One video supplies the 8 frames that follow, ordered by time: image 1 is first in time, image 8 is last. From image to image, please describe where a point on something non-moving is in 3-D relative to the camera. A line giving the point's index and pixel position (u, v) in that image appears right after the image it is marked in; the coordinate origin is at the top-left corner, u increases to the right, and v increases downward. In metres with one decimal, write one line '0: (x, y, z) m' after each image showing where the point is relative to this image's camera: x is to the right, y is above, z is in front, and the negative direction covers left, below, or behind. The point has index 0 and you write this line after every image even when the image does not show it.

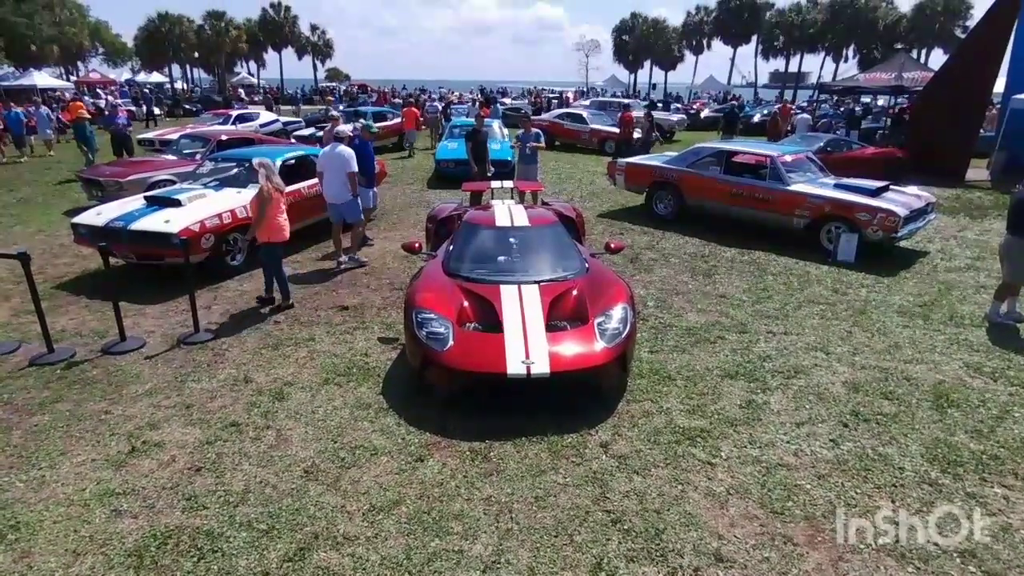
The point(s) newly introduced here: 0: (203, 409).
0: (-2.4, -0.9, +4.7) m
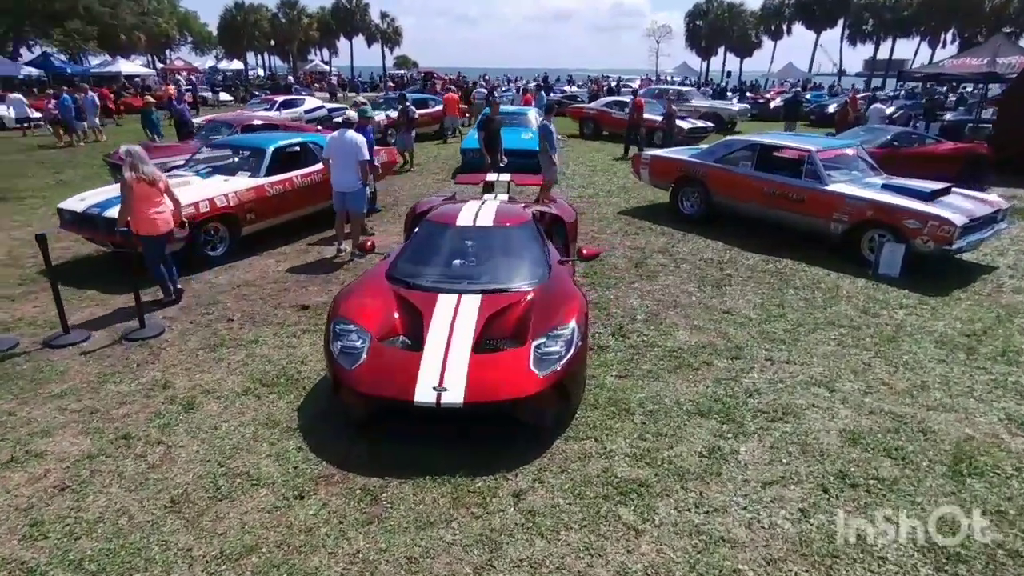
0: (-2.9, -0.9, +4.3) m
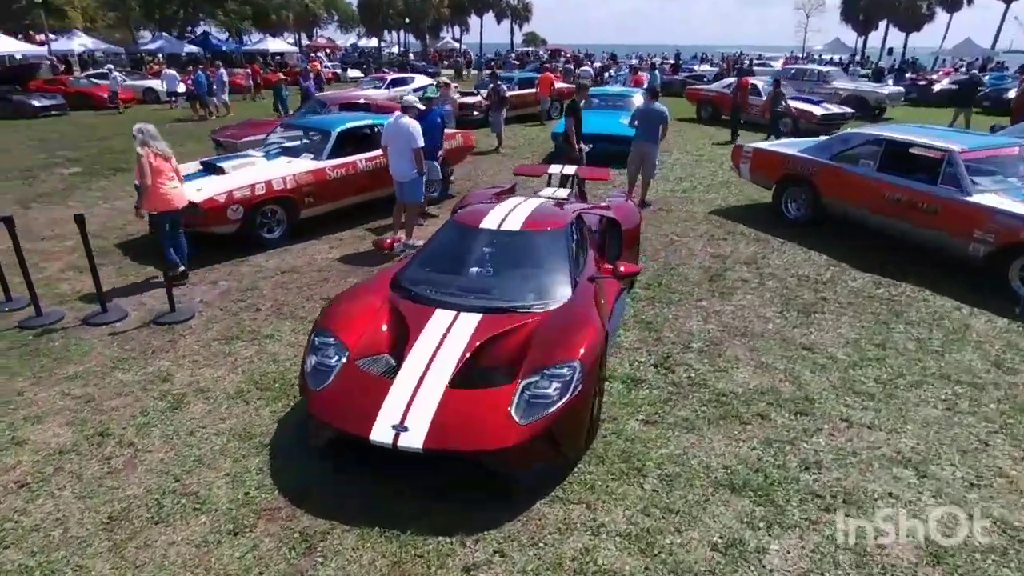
0: (-2.9, -0.8, +4.3) m
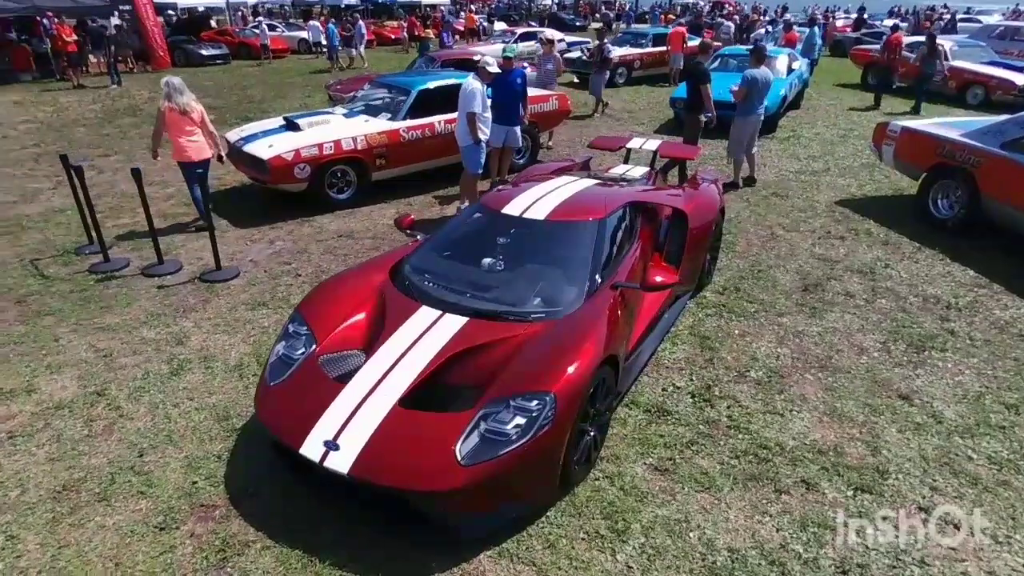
0: (-2.9, -0.6, +4.4) m
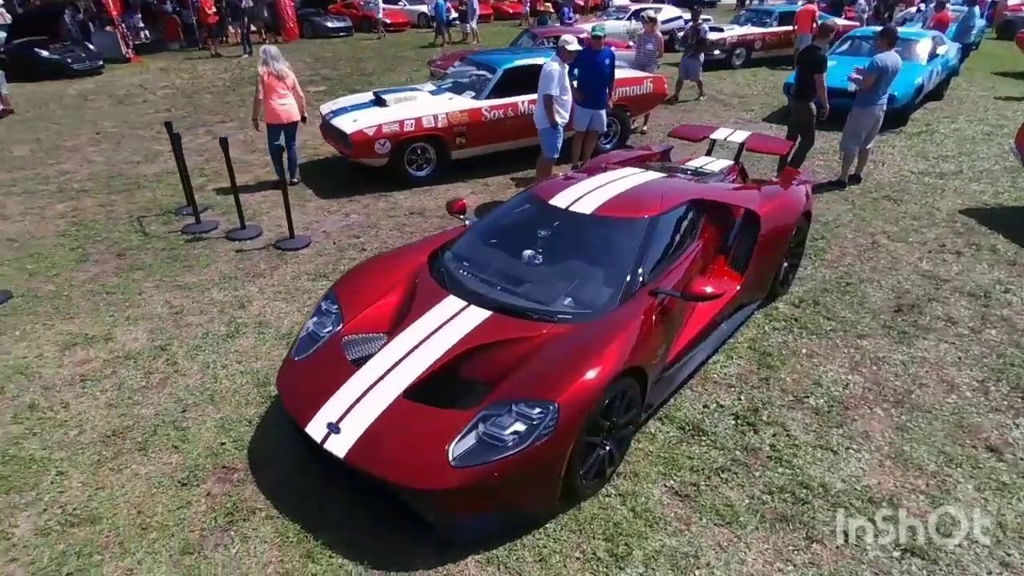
0: (-2.6, -0.3, +4.7) m
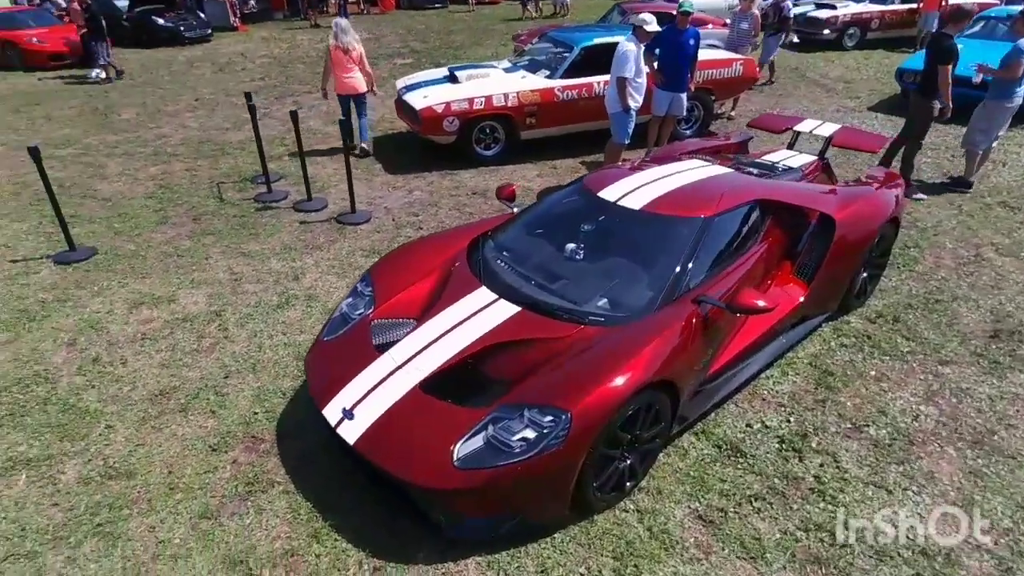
0: (-2.2, 0.0, +4.9) m
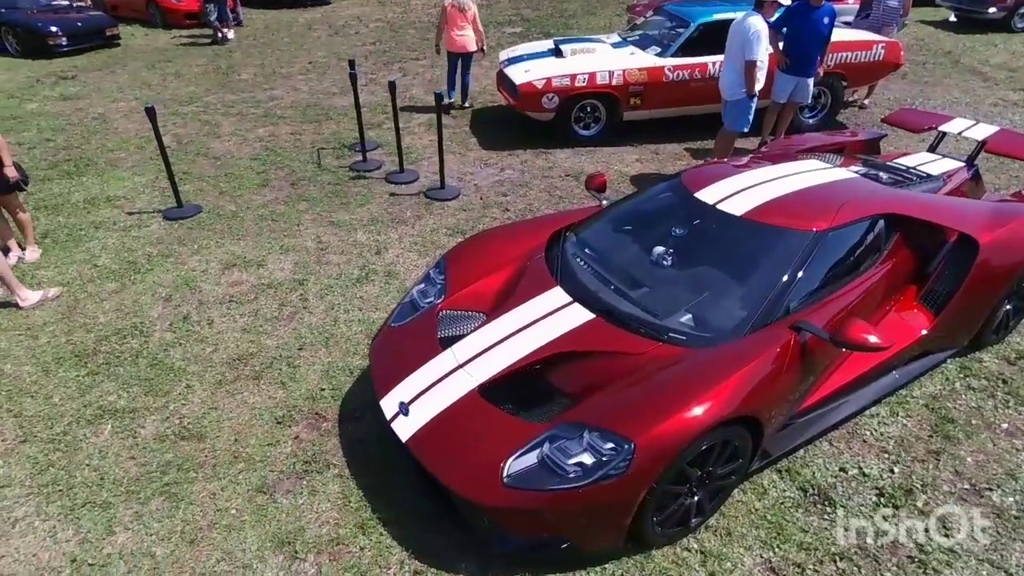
0: (-1.6, +0.2, +5.0) m
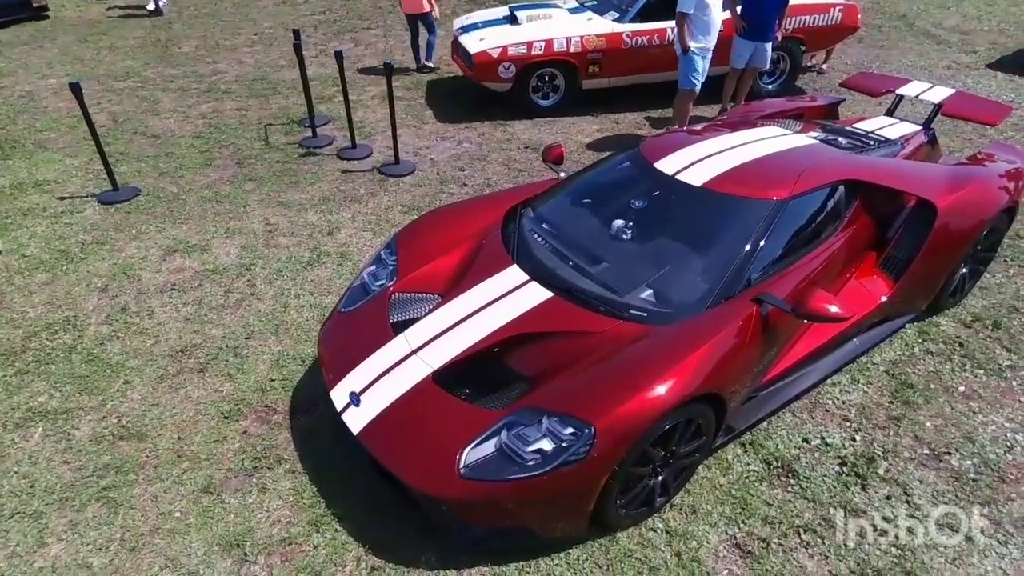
0: (-1.9, +0.4, +4.7) m
